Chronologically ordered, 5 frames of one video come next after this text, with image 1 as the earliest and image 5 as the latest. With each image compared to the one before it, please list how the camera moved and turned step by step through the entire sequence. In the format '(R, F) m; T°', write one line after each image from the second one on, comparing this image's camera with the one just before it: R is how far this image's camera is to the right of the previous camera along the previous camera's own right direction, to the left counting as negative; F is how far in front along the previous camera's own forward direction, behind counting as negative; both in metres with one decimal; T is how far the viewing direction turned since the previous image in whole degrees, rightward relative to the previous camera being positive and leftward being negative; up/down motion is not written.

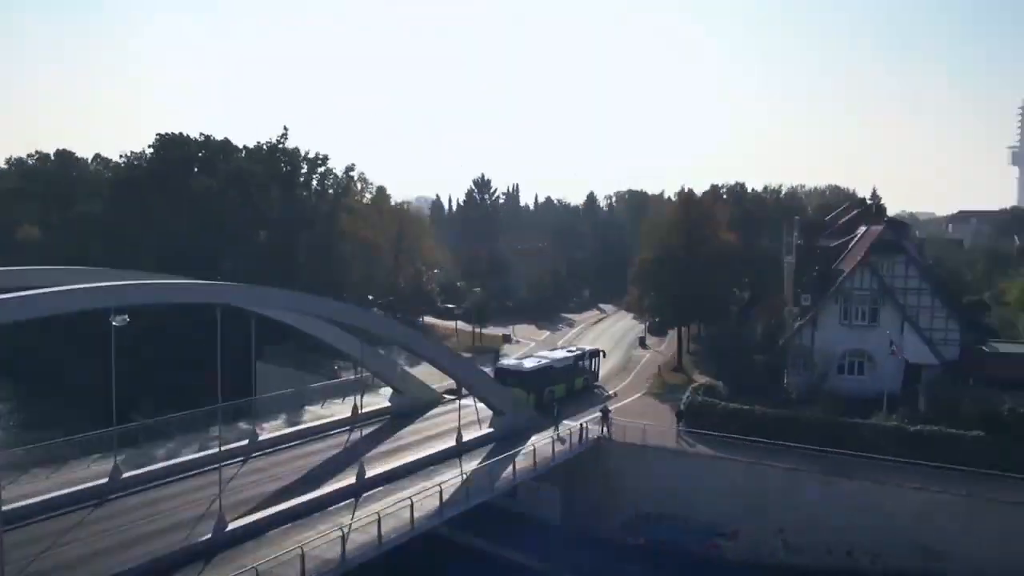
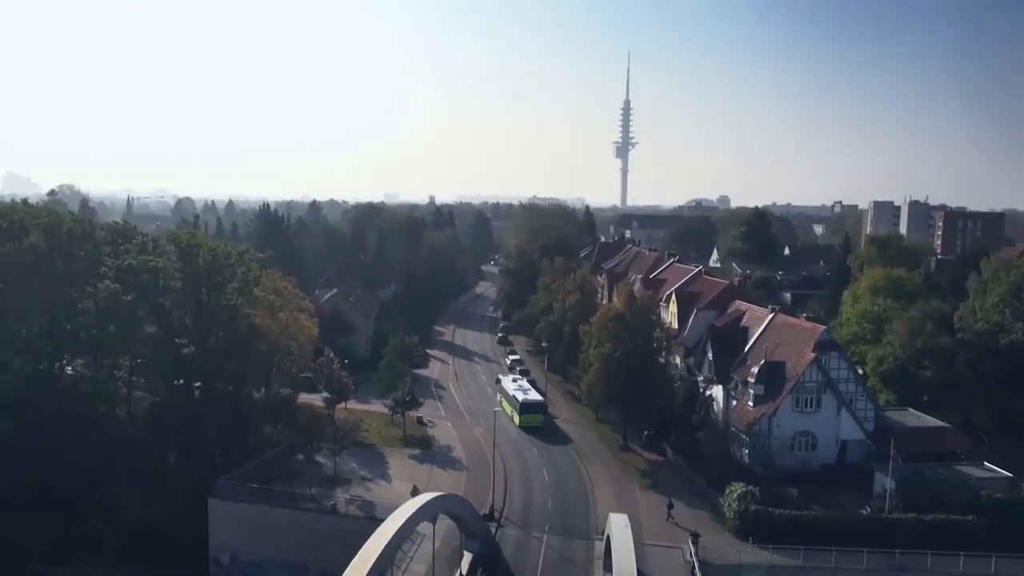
(-12.2, +2.5) m; +25°
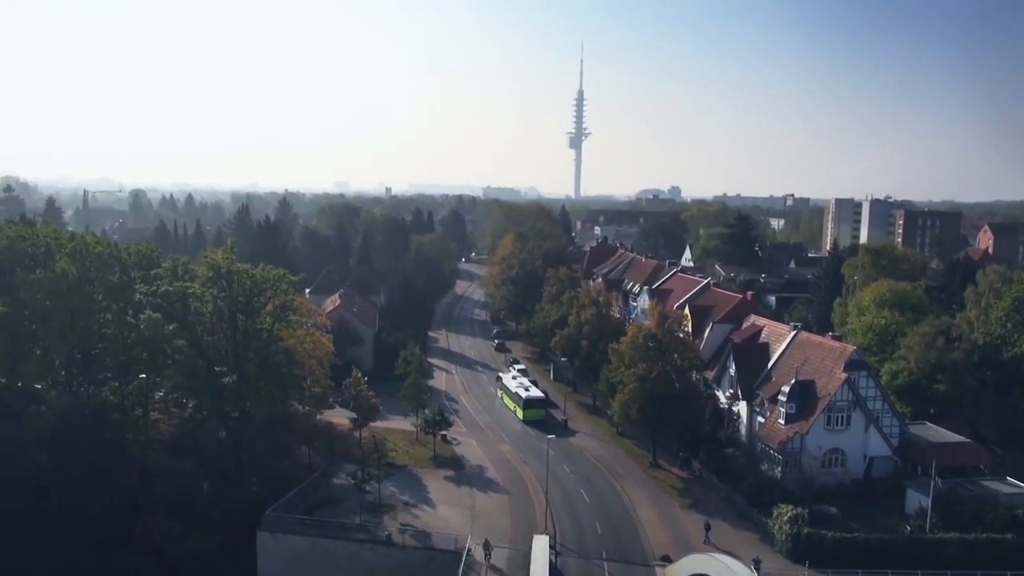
(-3.5, 0.0) m; +4°
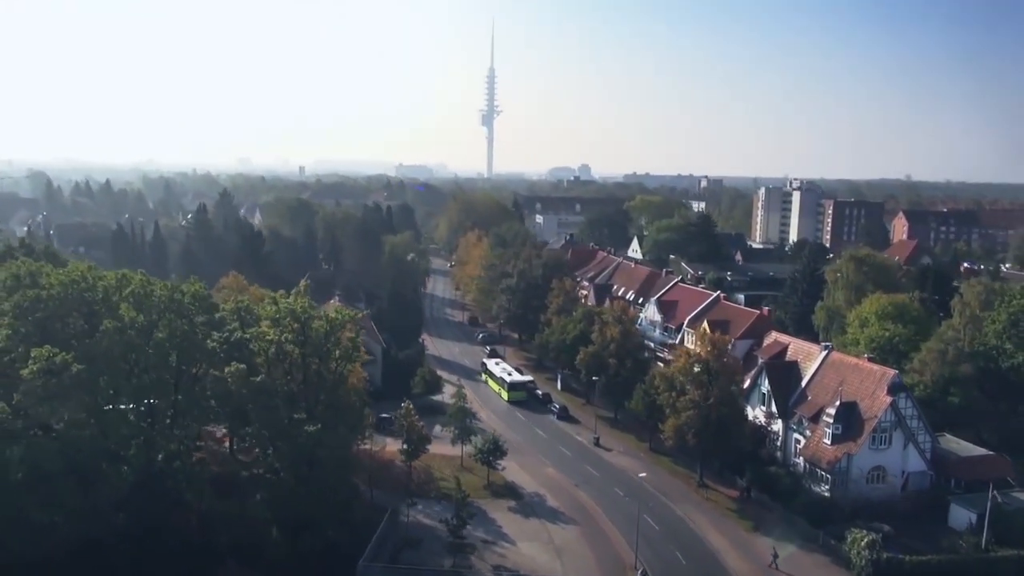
(-6.4, +0.3) m; +7°
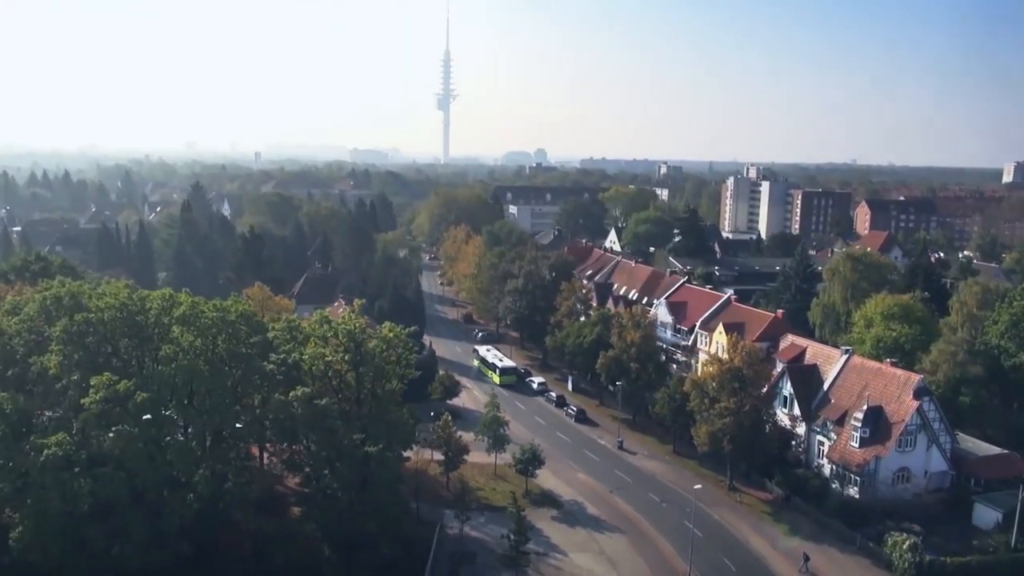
(-3.7, -0.1) m; +3°
